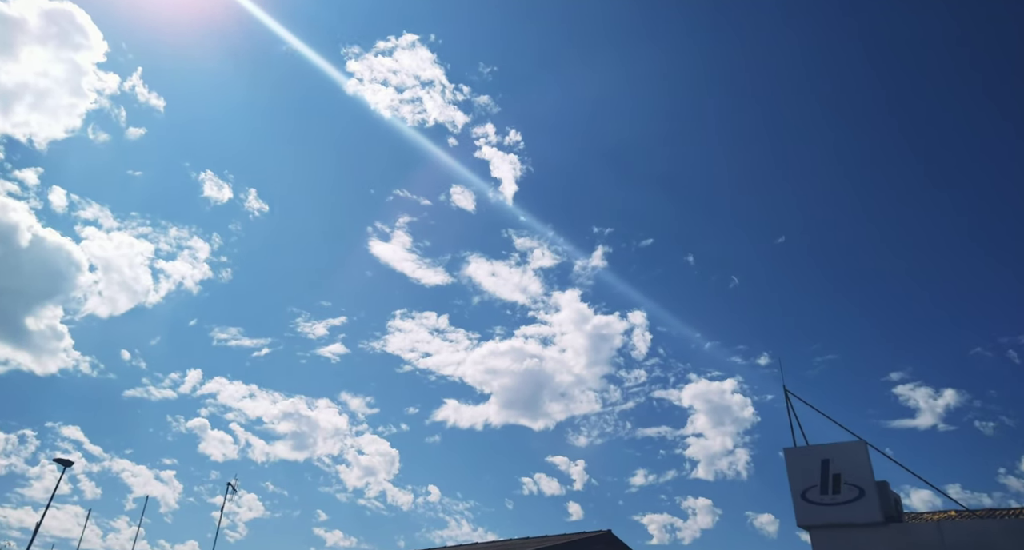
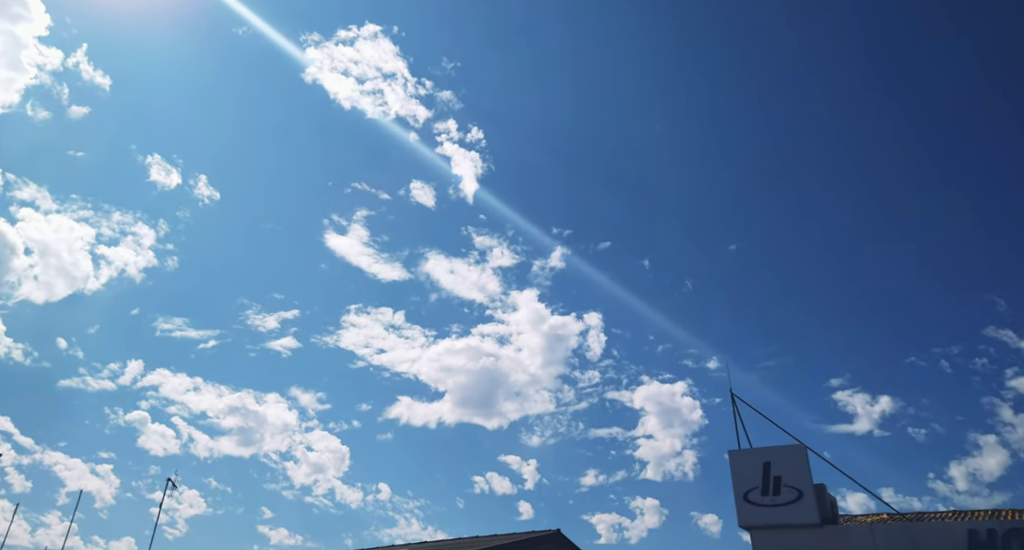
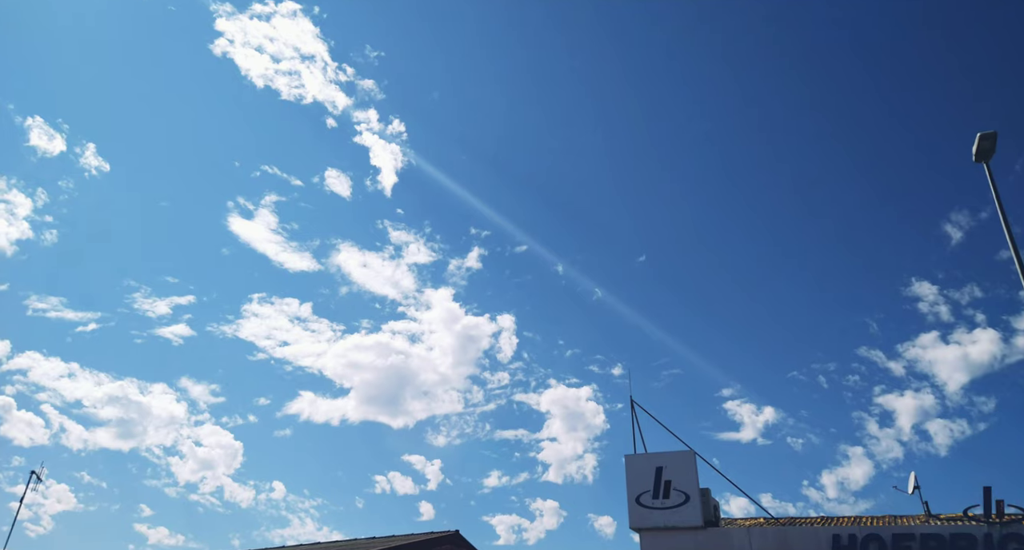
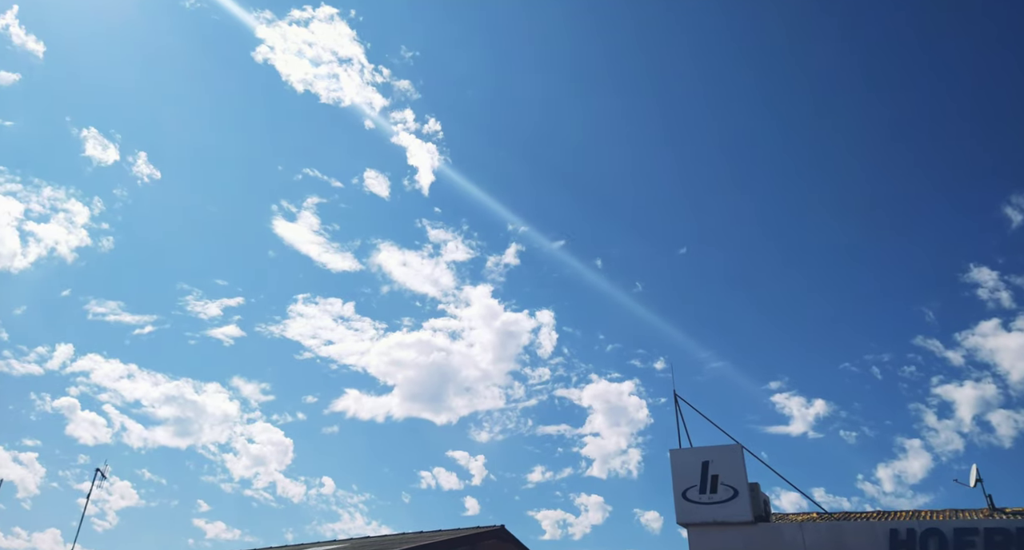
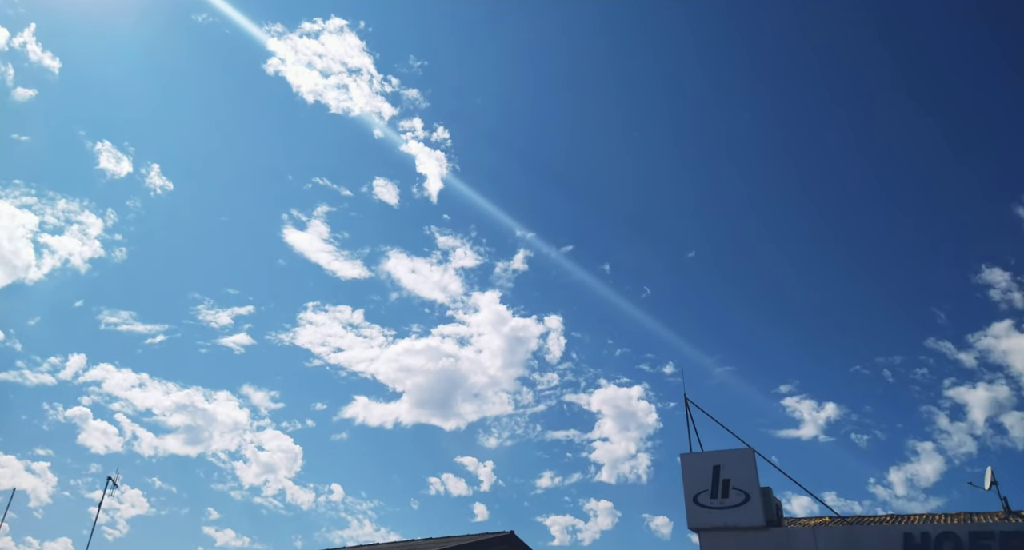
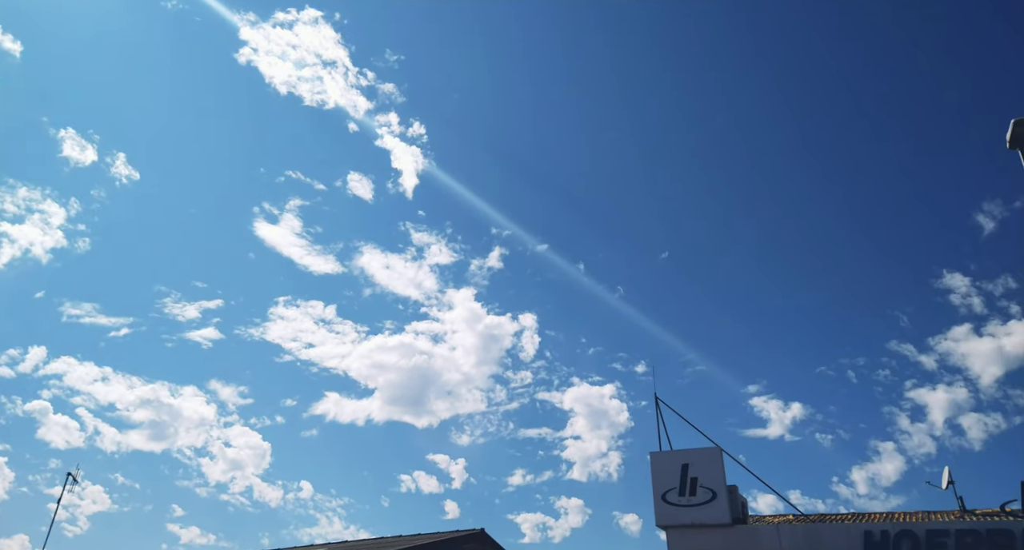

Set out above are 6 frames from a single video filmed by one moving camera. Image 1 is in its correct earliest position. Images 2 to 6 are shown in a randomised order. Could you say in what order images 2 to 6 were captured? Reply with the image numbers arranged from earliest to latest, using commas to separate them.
2, 5, 6, 3, 4
